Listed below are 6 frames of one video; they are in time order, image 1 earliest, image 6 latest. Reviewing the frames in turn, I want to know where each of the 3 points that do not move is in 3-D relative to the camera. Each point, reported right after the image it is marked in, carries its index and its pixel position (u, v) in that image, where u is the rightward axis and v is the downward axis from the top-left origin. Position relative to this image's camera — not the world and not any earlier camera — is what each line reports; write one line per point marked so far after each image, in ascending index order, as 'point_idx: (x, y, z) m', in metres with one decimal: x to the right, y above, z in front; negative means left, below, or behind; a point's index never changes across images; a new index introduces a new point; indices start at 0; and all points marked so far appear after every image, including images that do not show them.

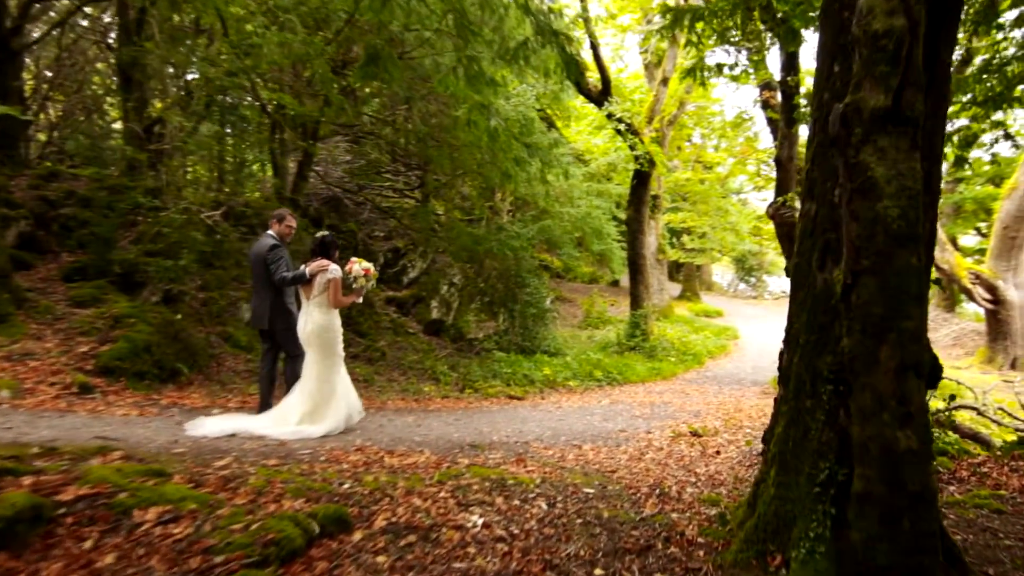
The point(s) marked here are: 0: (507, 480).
0: (0.0, -1.2, +4.4) m
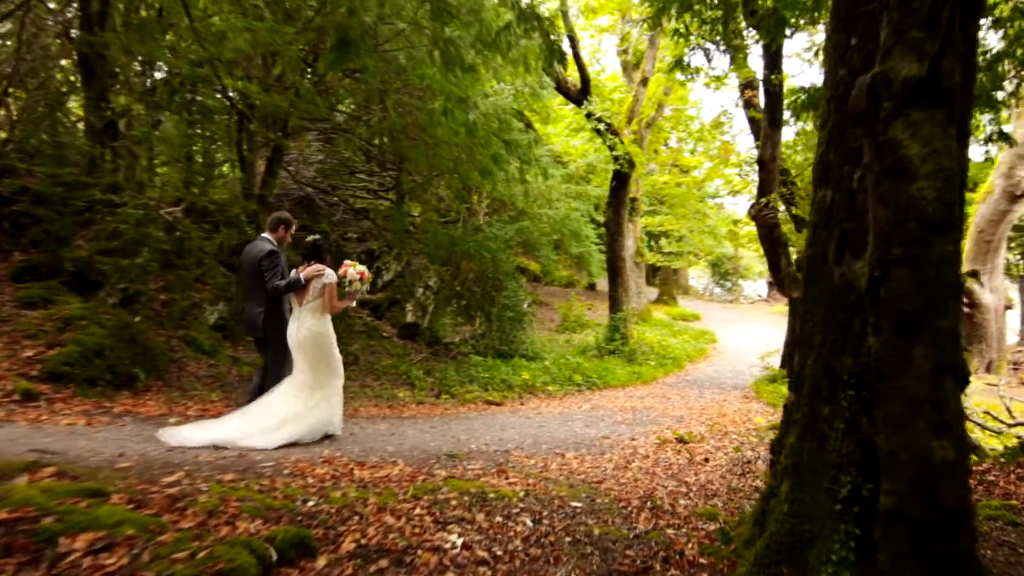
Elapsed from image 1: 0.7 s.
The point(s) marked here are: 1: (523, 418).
0: (-0.1, -1.2, +4.0) m
1: (+0.1, -1.5, +8.4) m
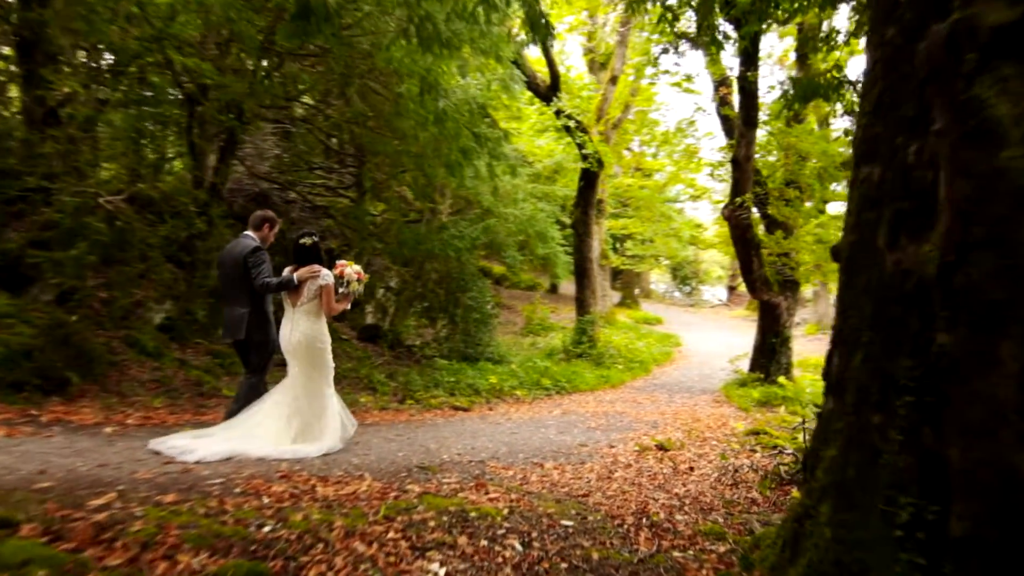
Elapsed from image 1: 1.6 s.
0: (-0.2, -1.1, +3.6) m
1: (-0.2, -1.5, +8.0) m
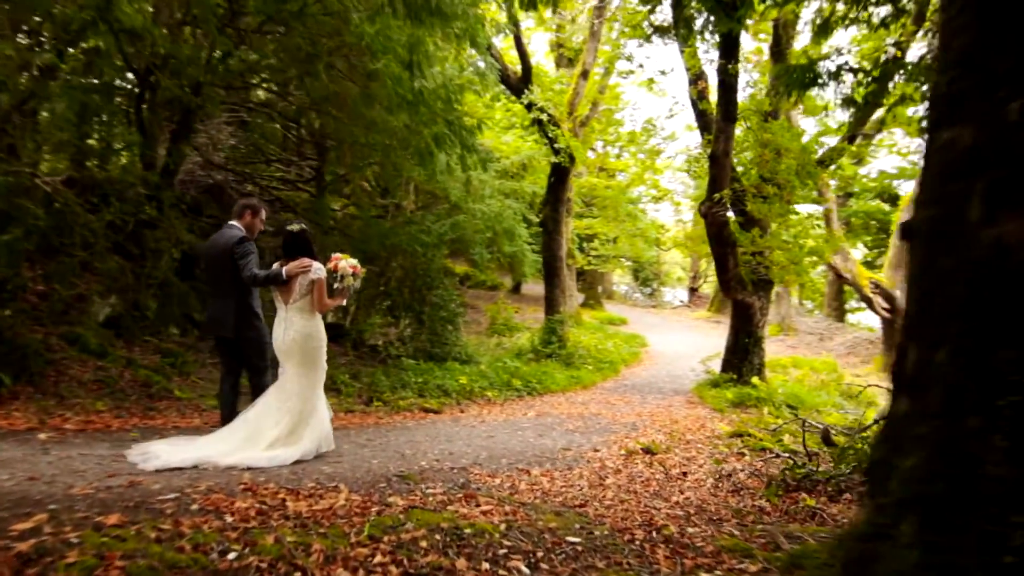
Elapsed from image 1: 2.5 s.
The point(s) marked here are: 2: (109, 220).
0: (-0.2, -1.1, +3.2) m
1: (-0.5, -1.5, +7.6) m
2: (-4.0, +0.7, +7.1) m
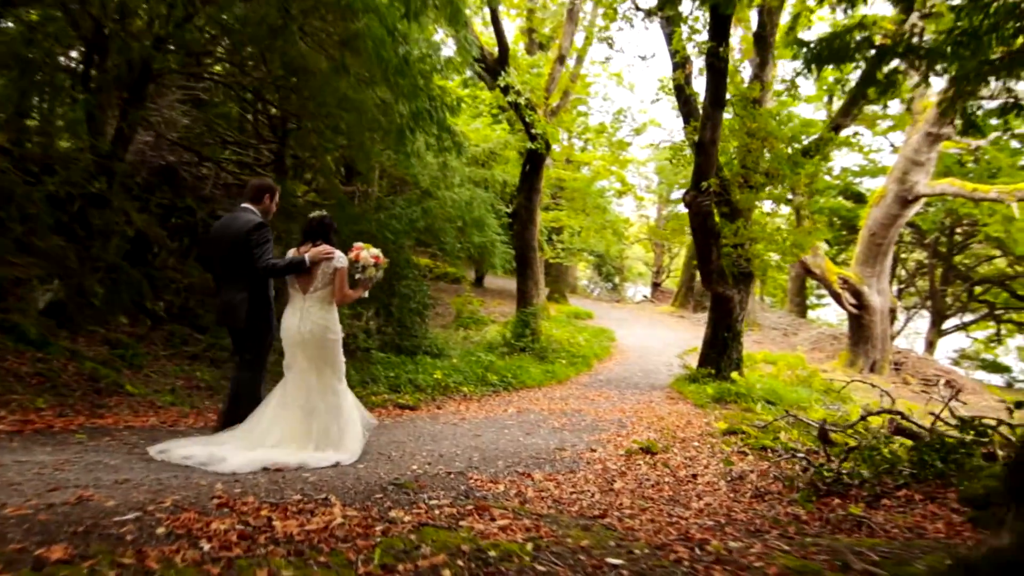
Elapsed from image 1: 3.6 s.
0: (-0.1, -1.0, +2.7) m
1: (-0.6, -1.4, +7.0) m
2: (-4.1, +0.8, +6.3) m
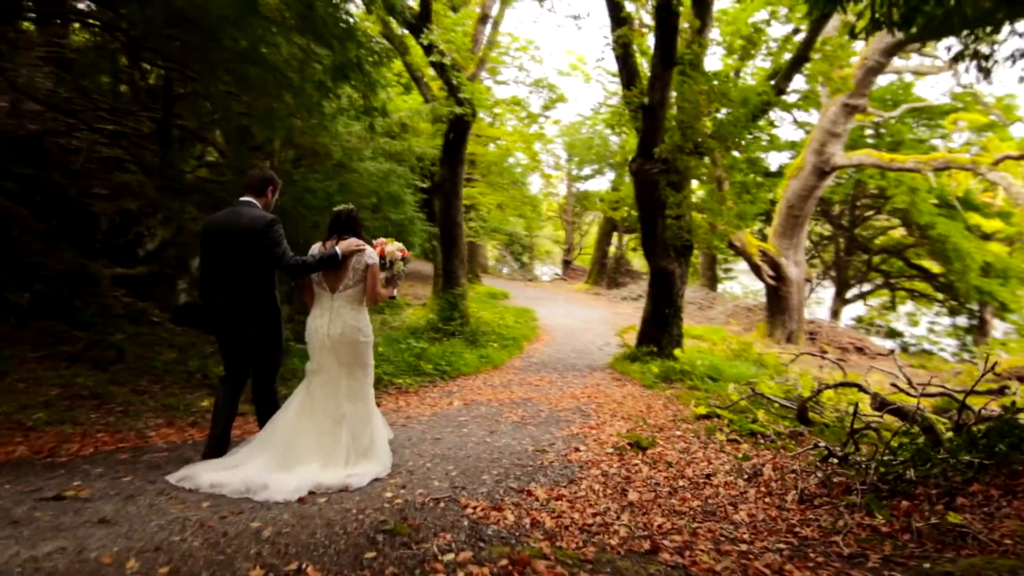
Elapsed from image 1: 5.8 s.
0: (+0.2, -0.9, +1.8) m
1: (-1.0, -1.2, +6.0) m
2: (-4.4, +0.9, +4.8) m
